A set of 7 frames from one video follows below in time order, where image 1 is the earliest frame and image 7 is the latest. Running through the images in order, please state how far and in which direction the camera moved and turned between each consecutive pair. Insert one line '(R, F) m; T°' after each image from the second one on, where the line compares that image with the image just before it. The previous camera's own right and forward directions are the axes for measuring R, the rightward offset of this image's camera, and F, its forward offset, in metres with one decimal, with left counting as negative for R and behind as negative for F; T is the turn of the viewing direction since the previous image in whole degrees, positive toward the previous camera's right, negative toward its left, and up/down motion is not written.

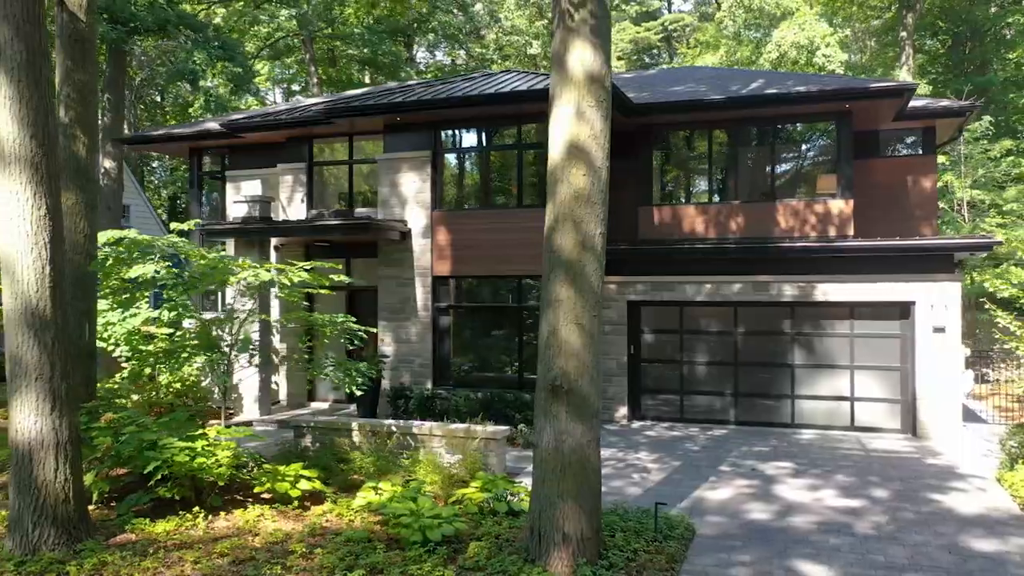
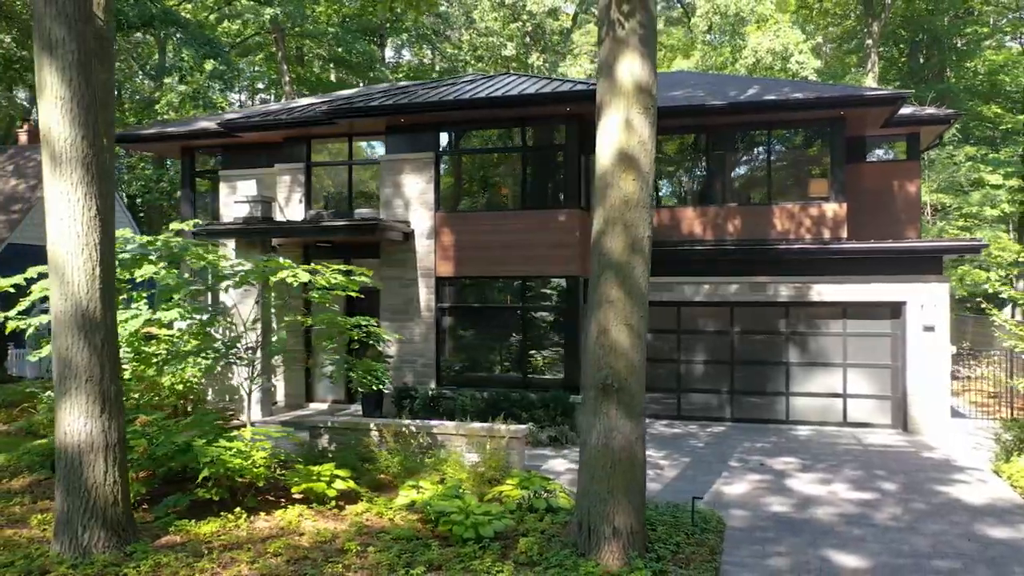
(-0.8, -0.1) m; +3°
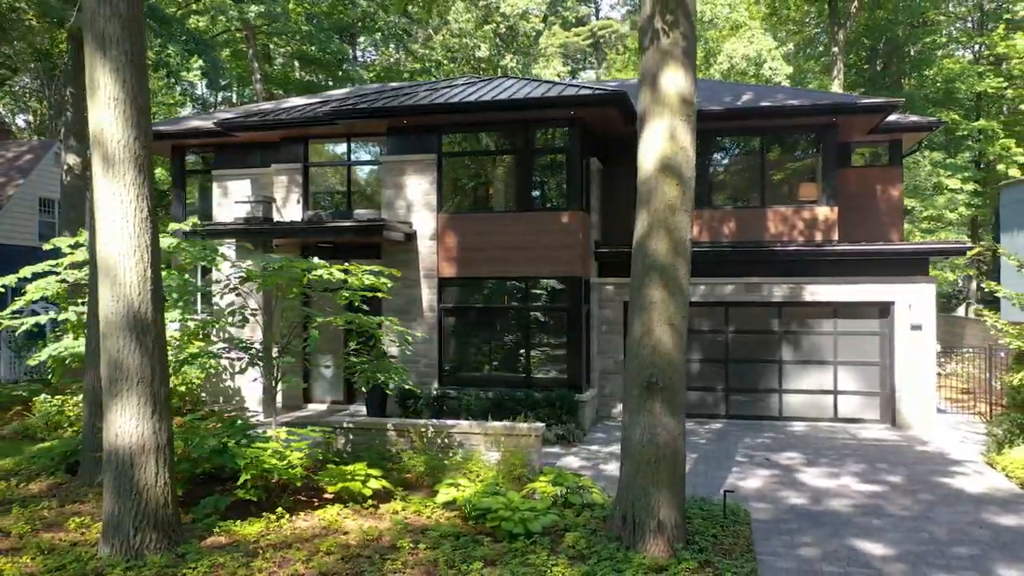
(-0.8, -0.1) m; +3°
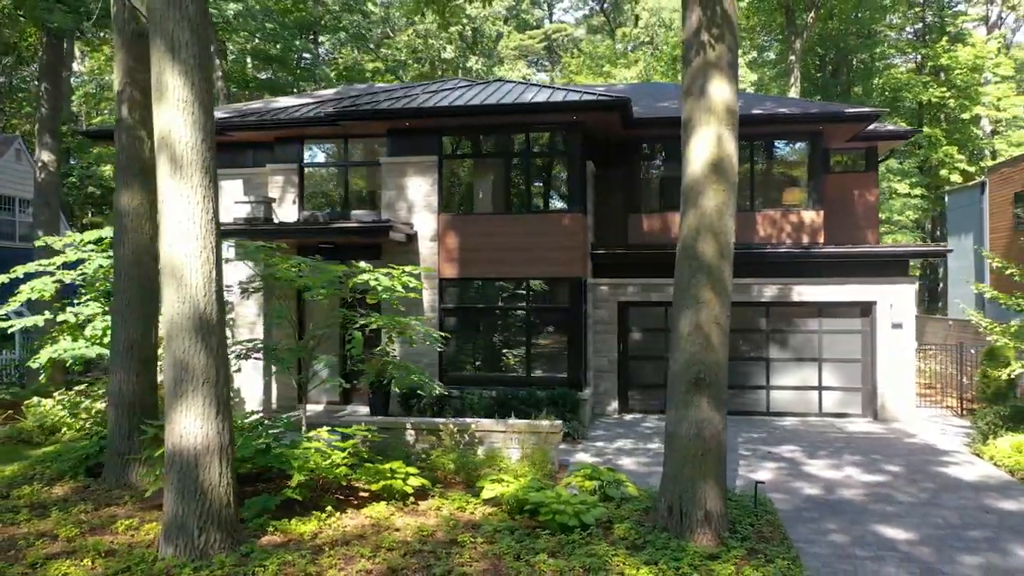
(-0.9, -0.2) m; +4°
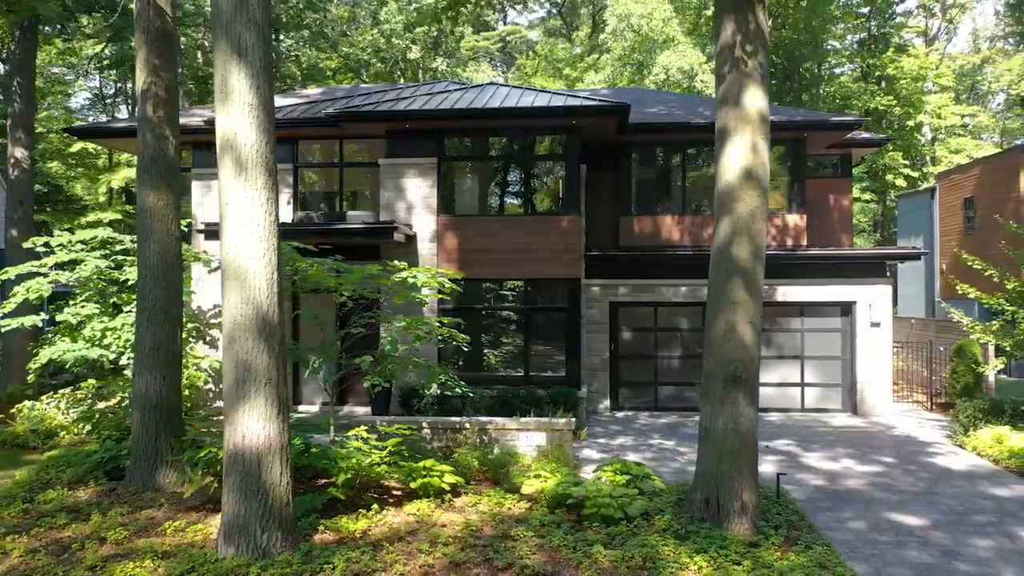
(-0.9, -0.2) m; +4°
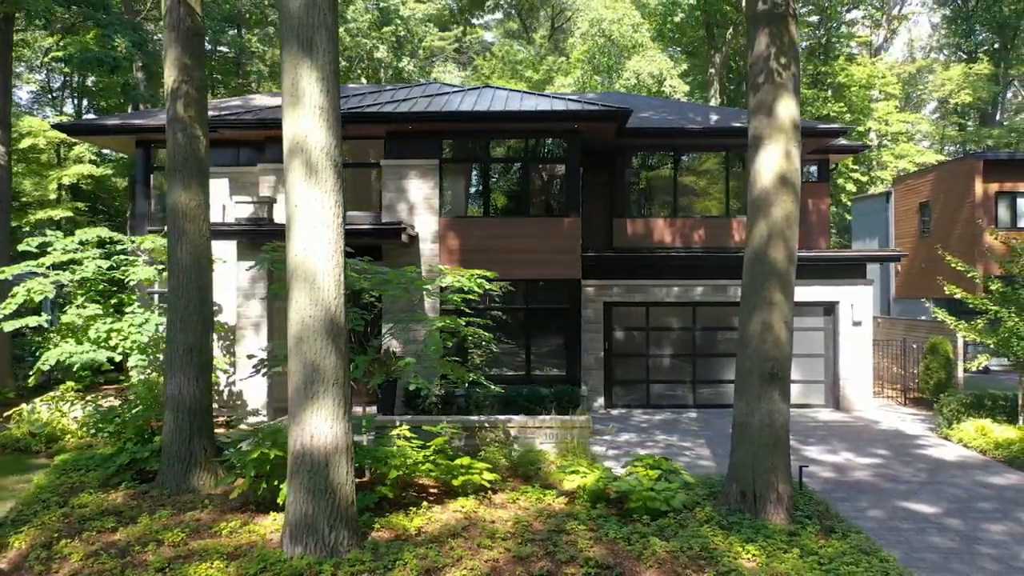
(-1.0, -0.2) m; +4°
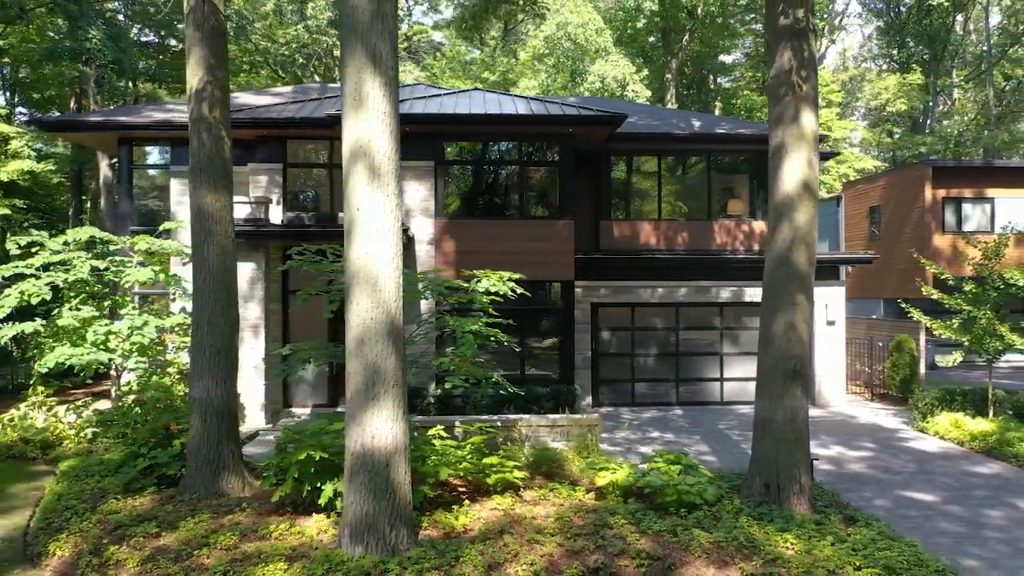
(-1.0, -0.2) m; +4°
